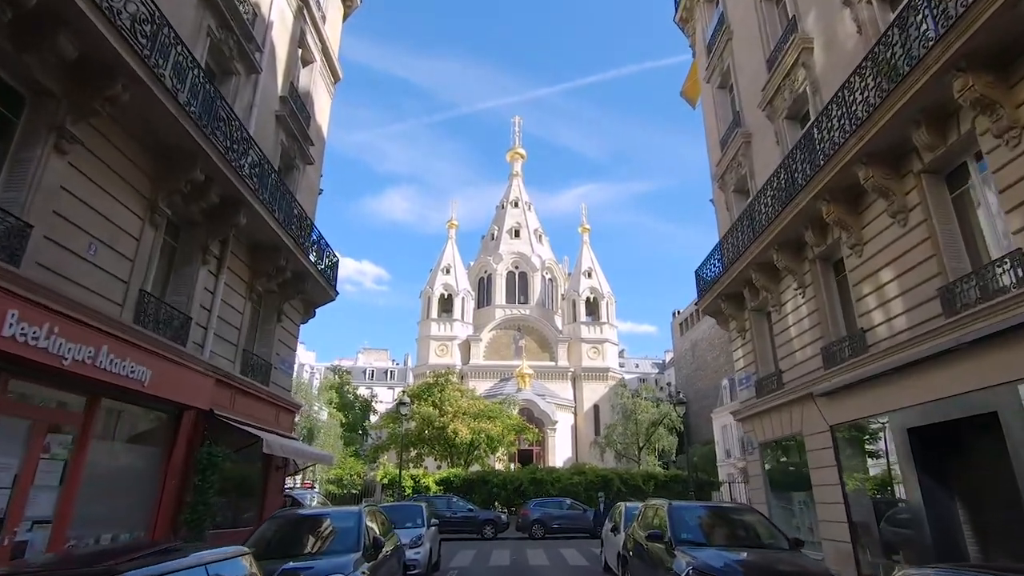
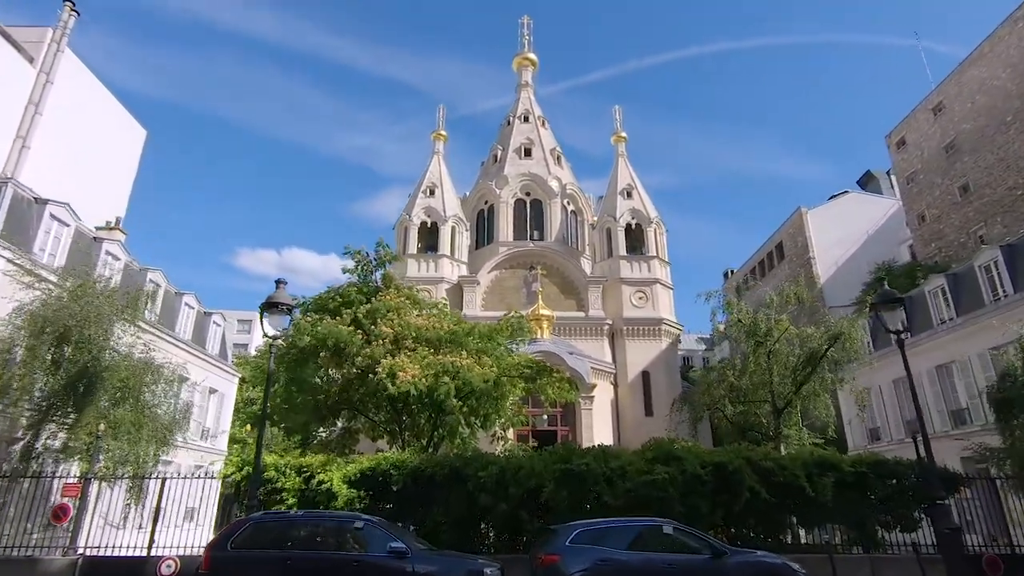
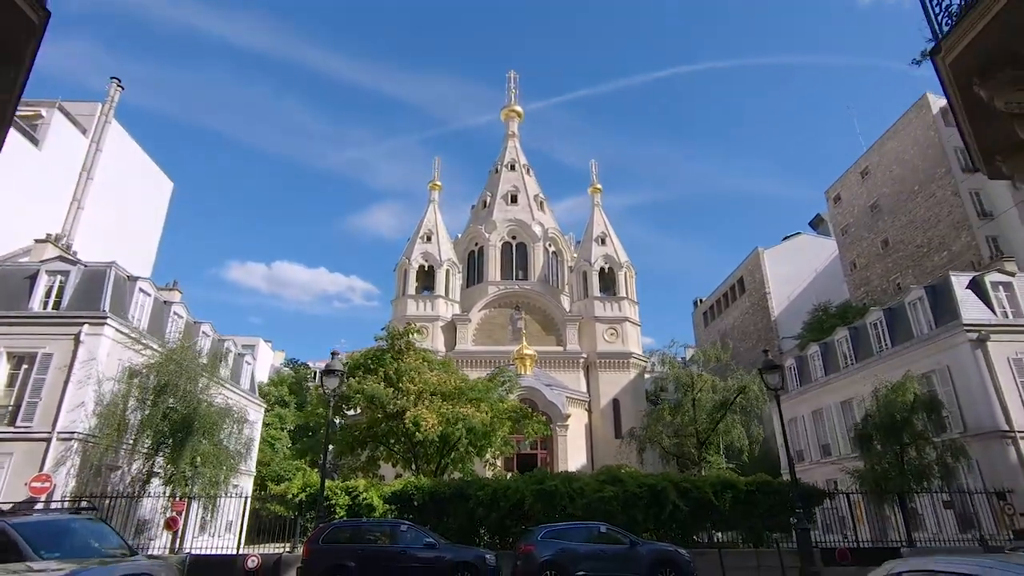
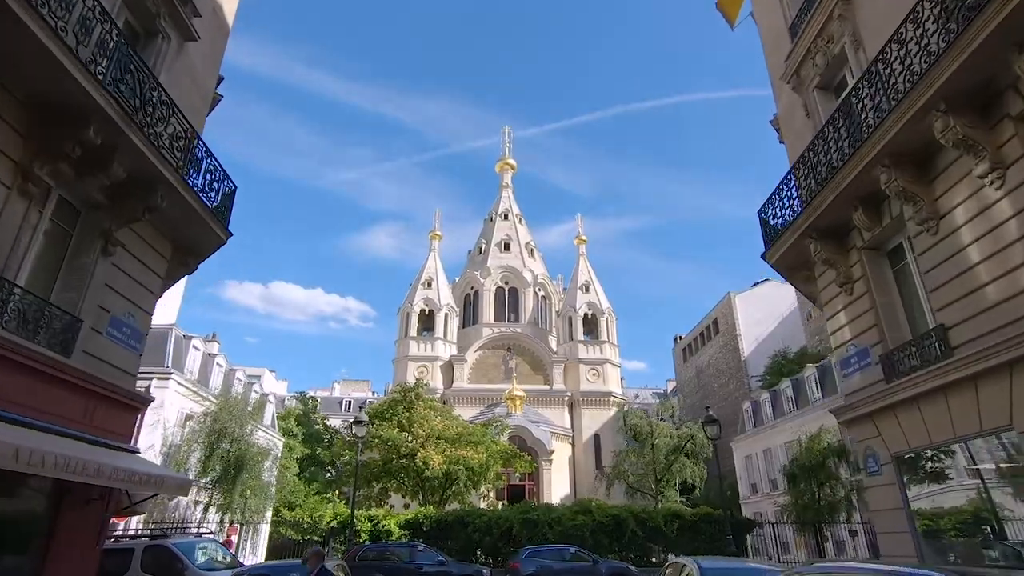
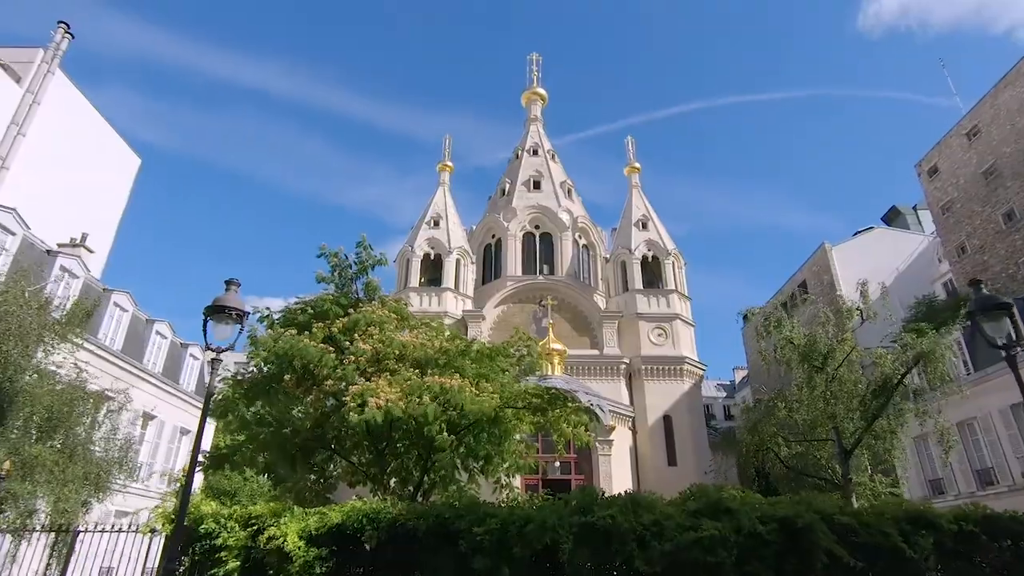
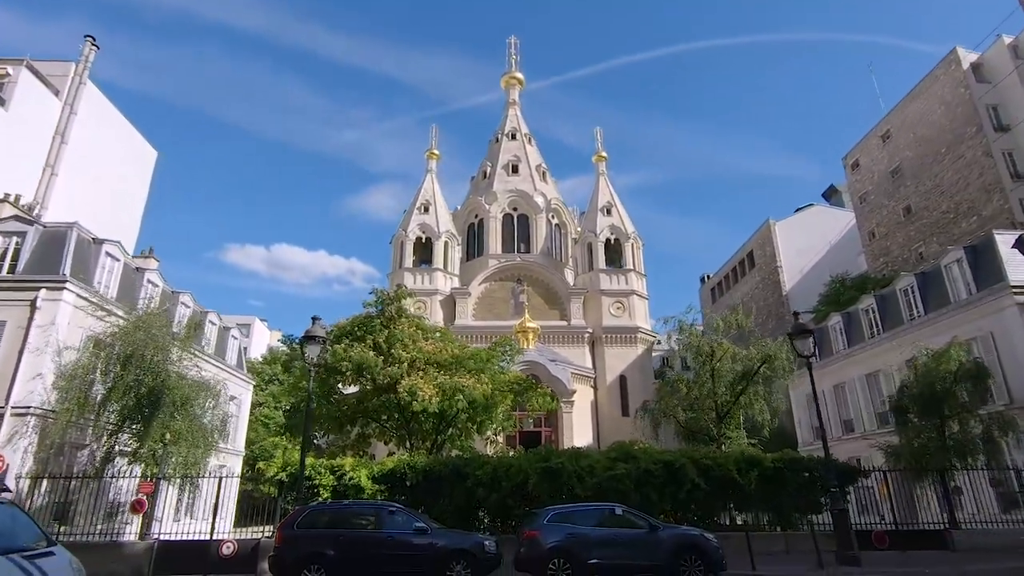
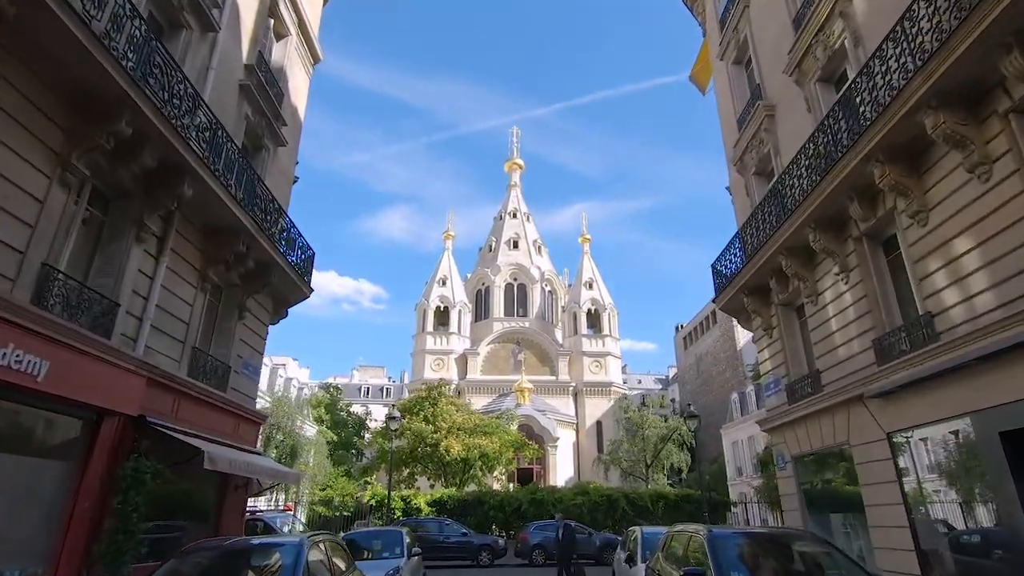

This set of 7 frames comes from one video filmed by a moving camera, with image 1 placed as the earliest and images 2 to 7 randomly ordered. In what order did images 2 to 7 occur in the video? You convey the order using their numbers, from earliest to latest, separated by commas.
7, 4, 3, 6, 2, 5
